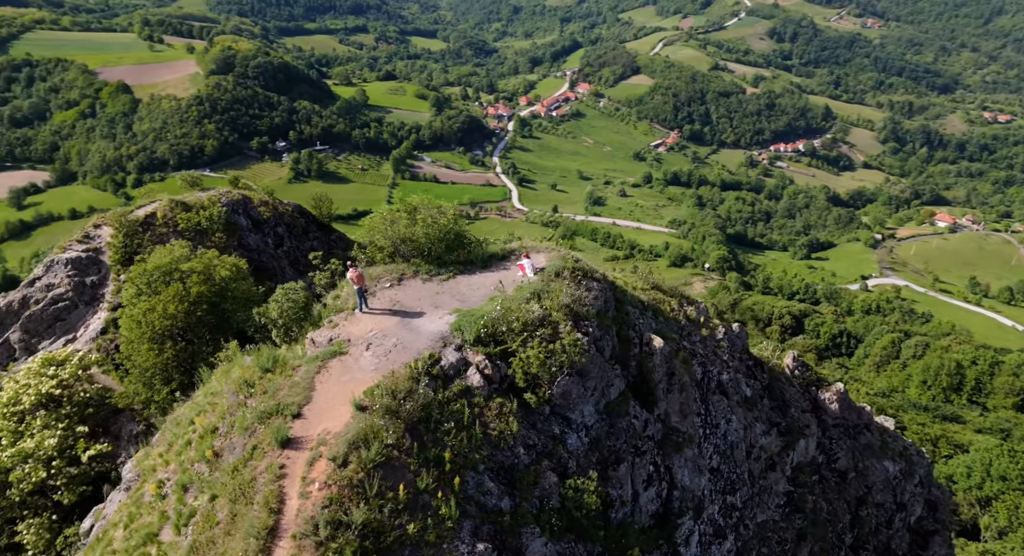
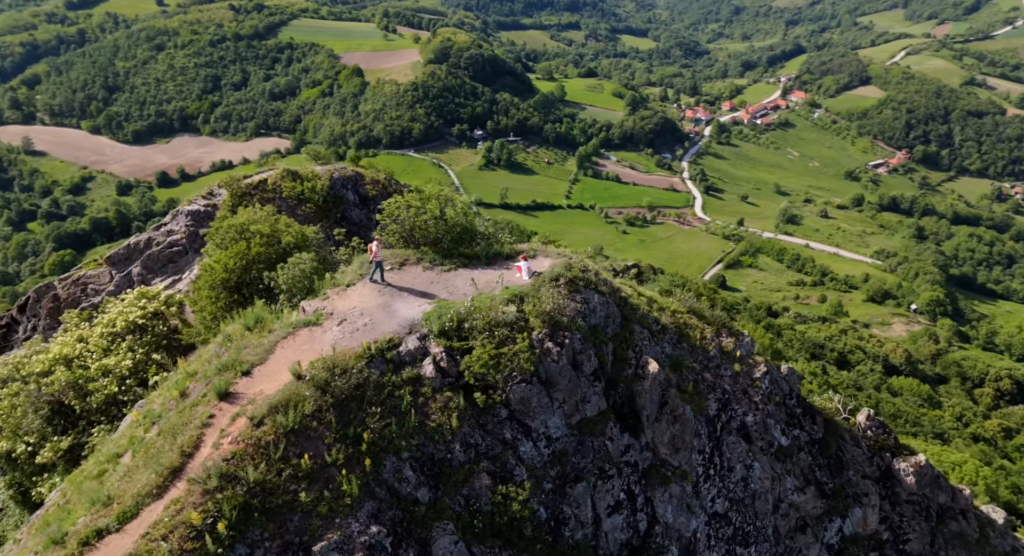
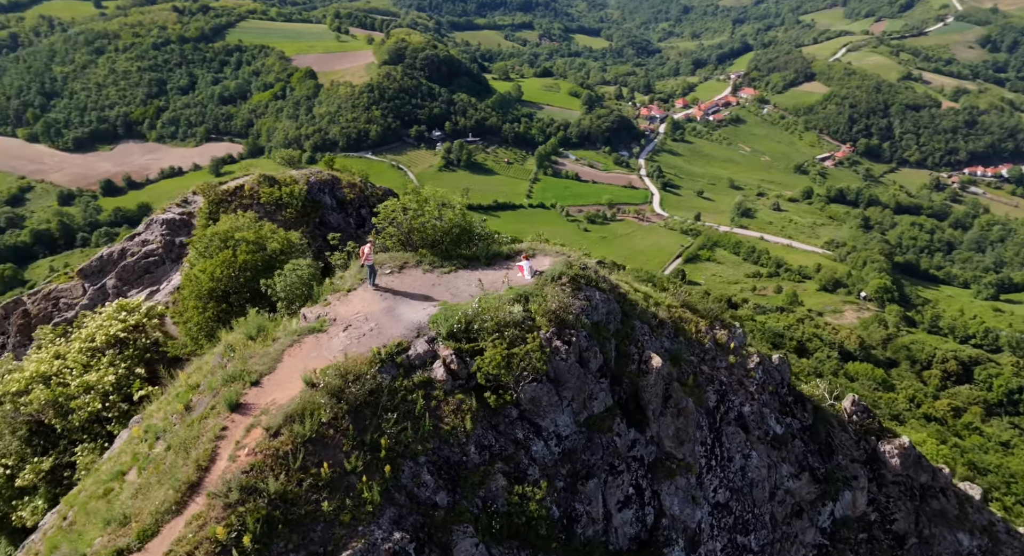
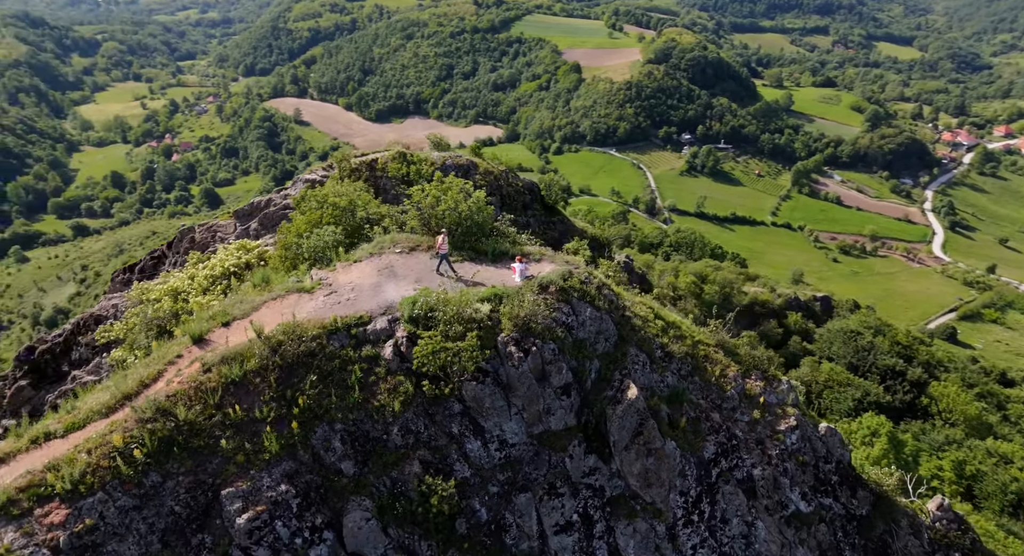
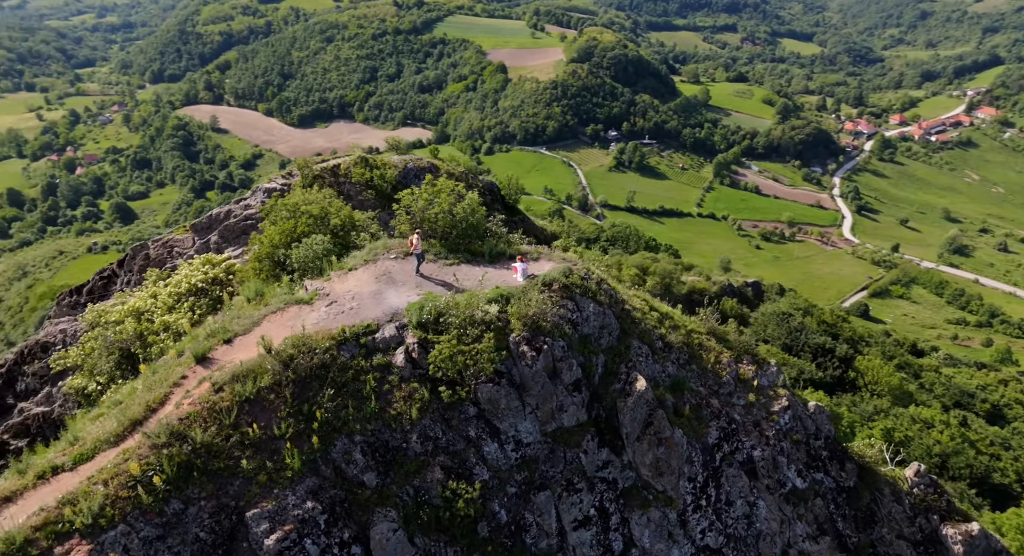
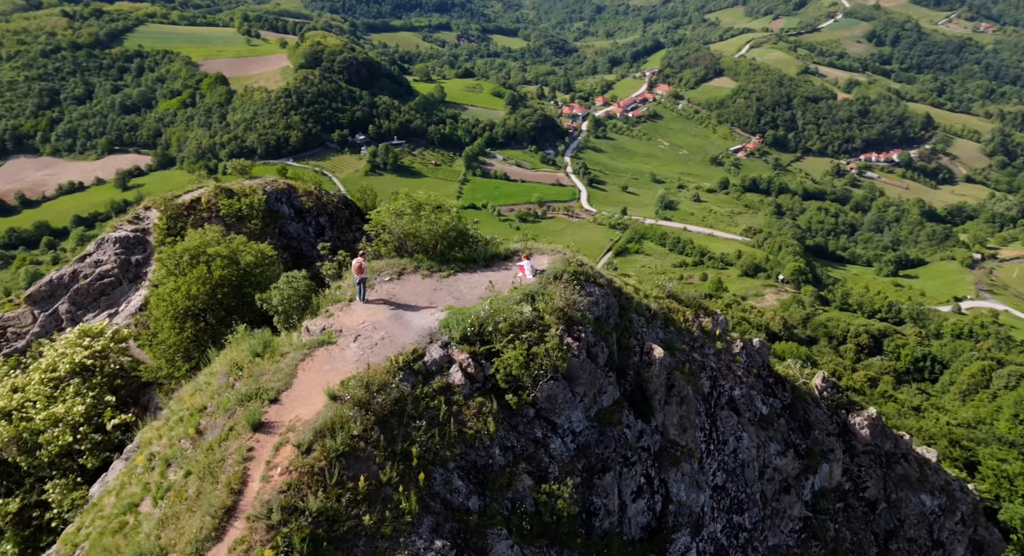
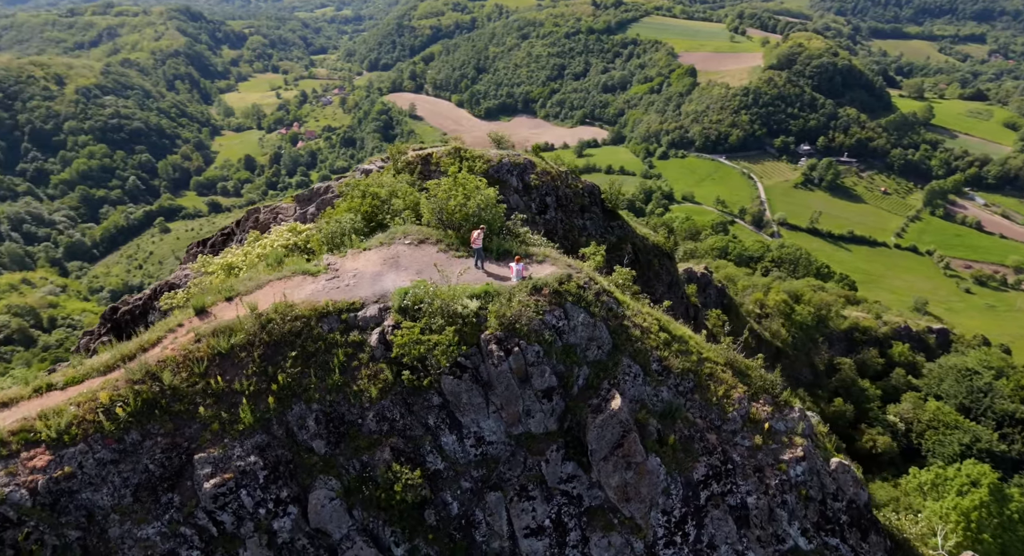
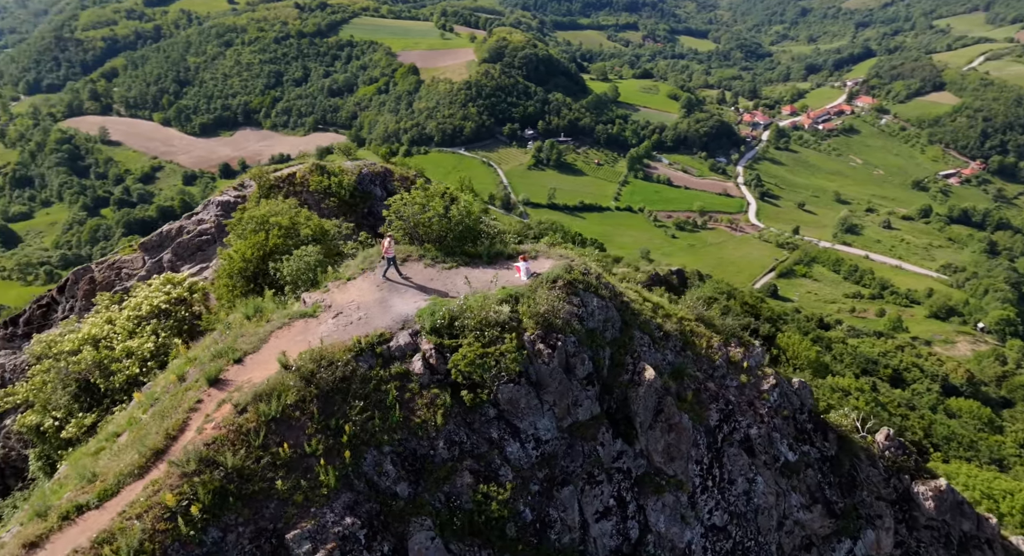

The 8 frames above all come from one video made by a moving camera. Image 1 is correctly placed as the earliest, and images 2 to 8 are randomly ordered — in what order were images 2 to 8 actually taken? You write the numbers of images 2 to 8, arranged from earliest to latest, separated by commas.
6, 3, 2, 8, 5, 4, 7
